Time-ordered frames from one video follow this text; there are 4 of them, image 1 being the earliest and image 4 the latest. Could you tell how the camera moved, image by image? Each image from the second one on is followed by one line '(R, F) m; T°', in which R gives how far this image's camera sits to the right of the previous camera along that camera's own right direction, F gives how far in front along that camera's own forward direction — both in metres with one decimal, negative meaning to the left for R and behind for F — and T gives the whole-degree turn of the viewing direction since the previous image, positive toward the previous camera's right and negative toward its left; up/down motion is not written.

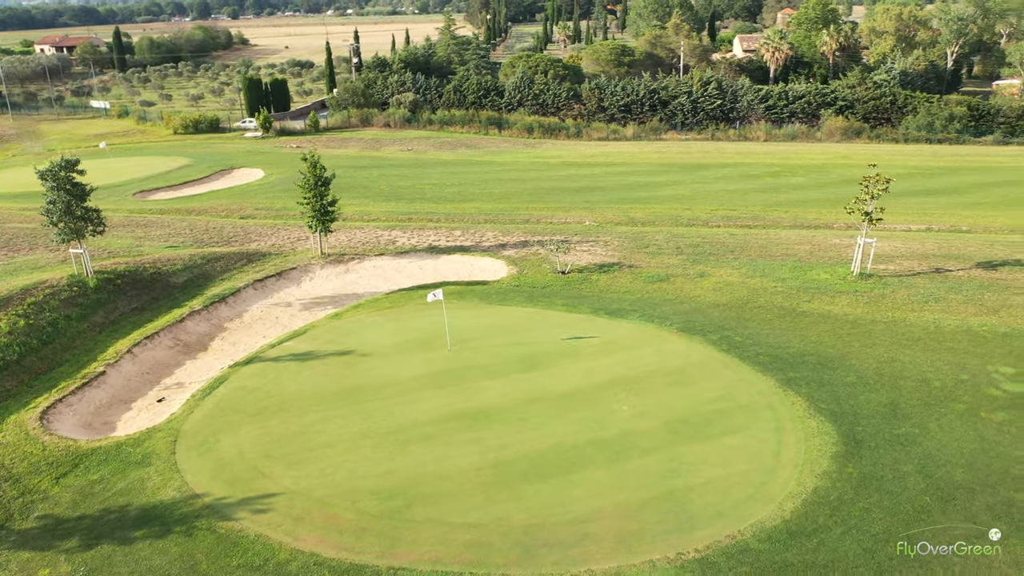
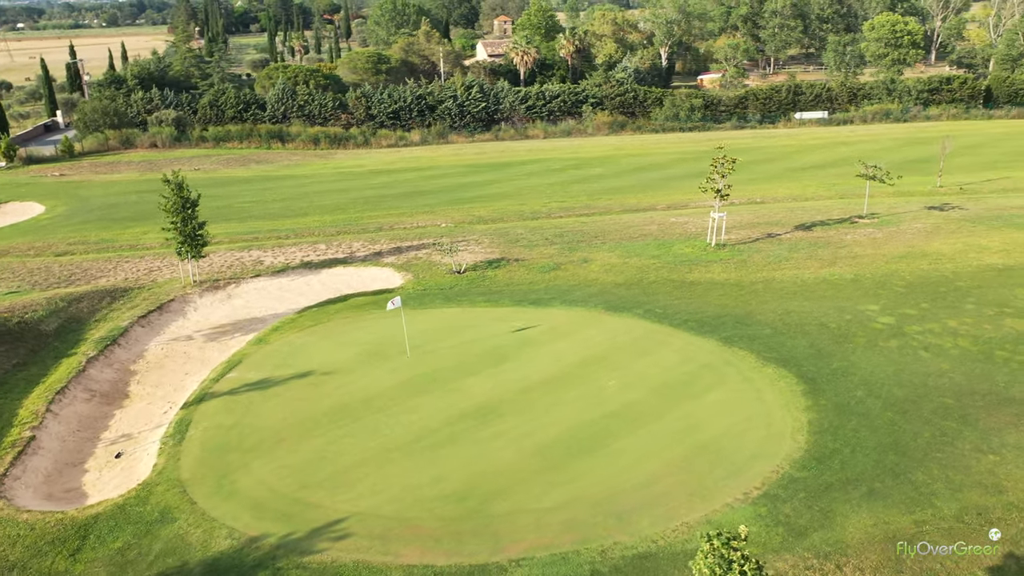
(-5.8, +0.4) m; +18°
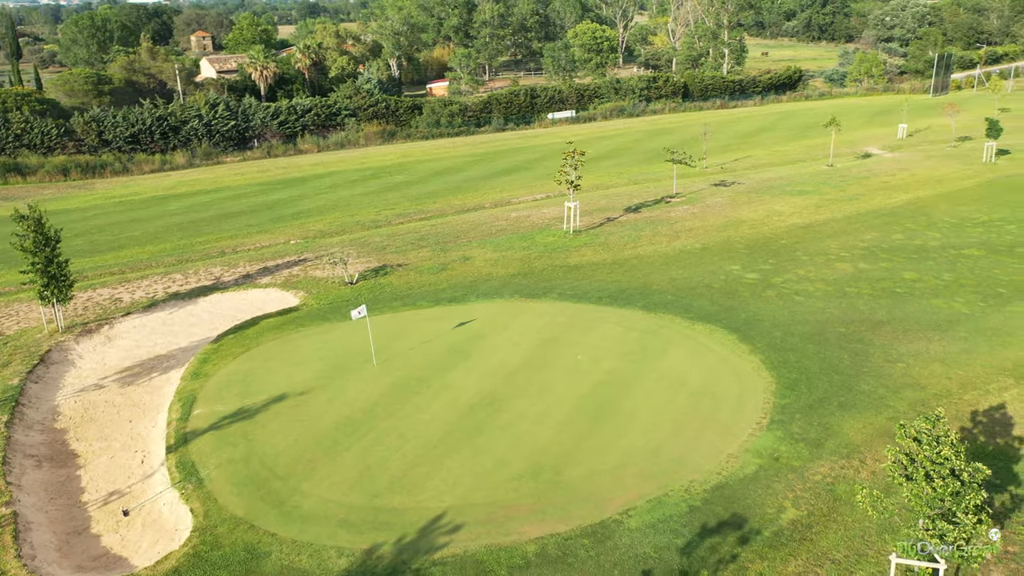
(-6.4, +0.1) m; +19°
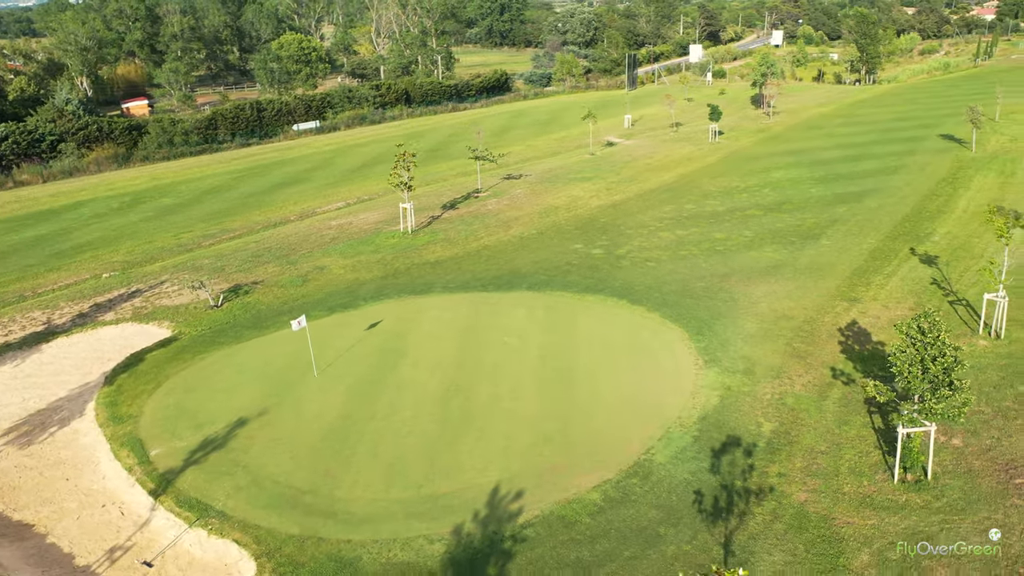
(-6.1, -0.1) m; +20°
